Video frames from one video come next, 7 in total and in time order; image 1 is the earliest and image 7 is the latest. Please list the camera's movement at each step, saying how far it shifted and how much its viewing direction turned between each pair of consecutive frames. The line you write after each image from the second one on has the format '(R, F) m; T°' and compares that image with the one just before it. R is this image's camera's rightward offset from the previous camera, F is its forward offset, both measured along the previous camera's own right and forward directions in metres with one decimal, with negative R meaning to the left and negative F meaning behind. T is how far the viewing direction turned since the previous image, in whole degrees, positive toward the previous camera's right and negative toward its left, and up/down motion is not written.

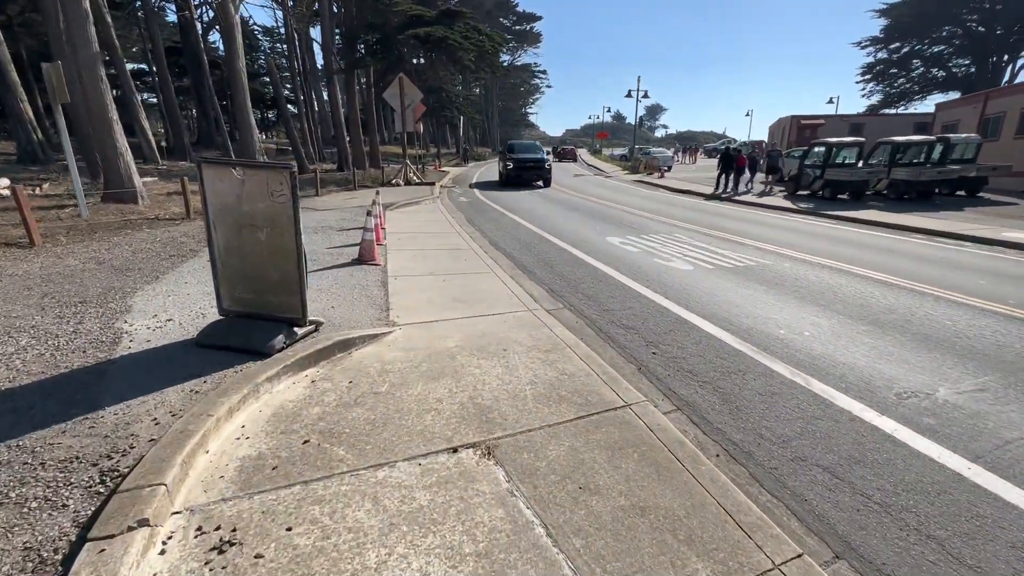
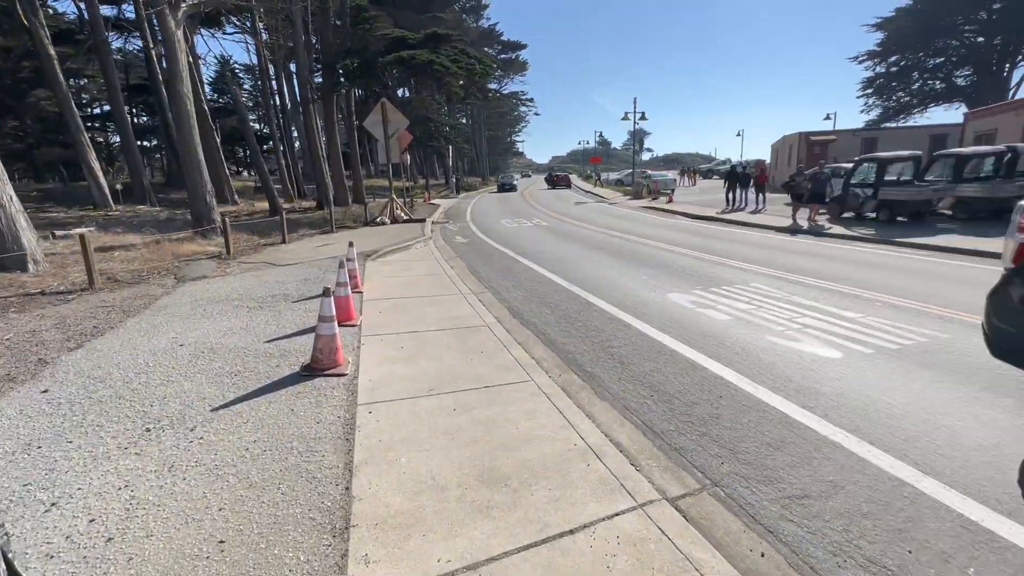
(-0.6, +3.0) m; +1°
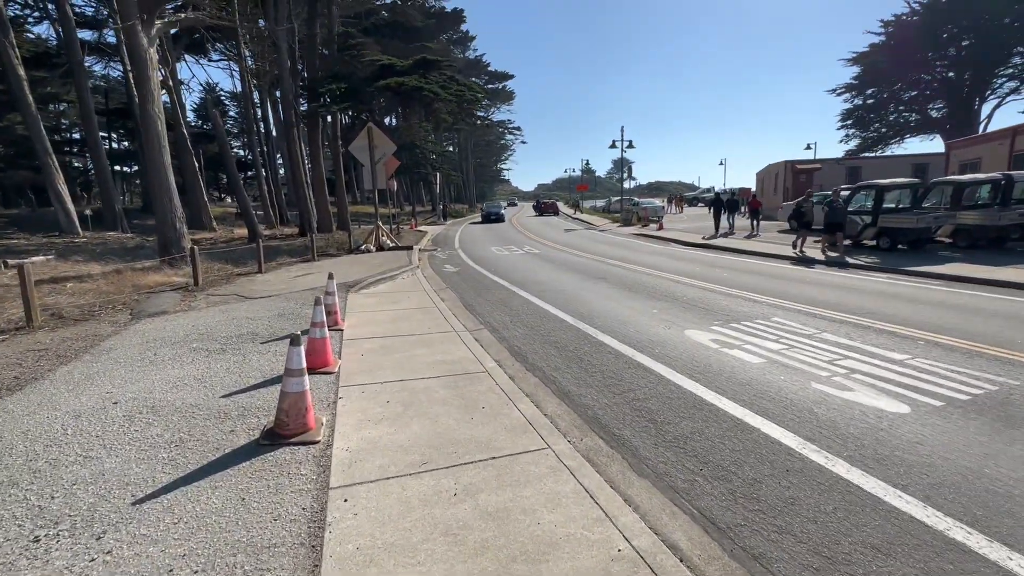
(-0.2, +0.8) m; +2°
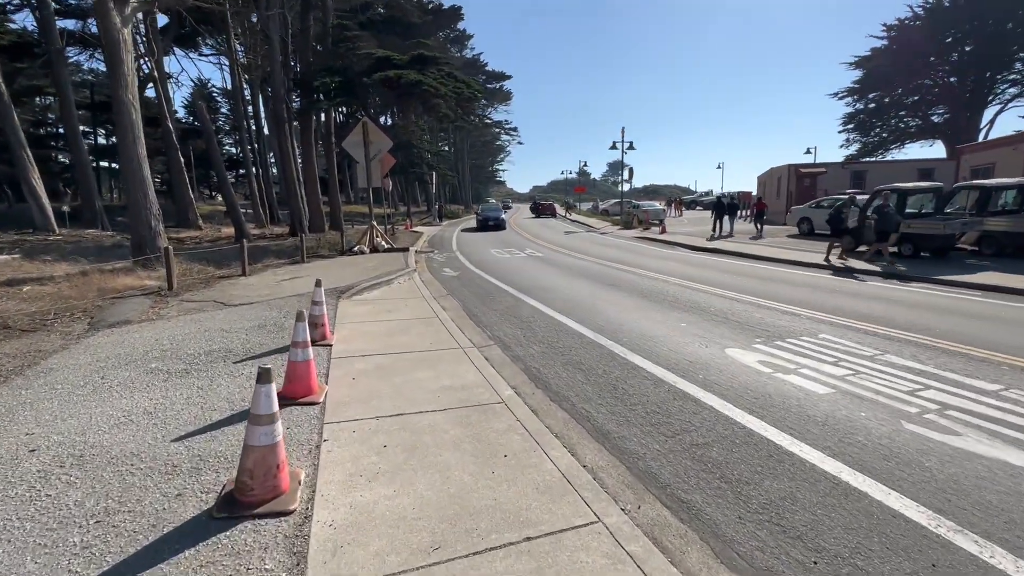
(-0.3, +0.9) m; +1°
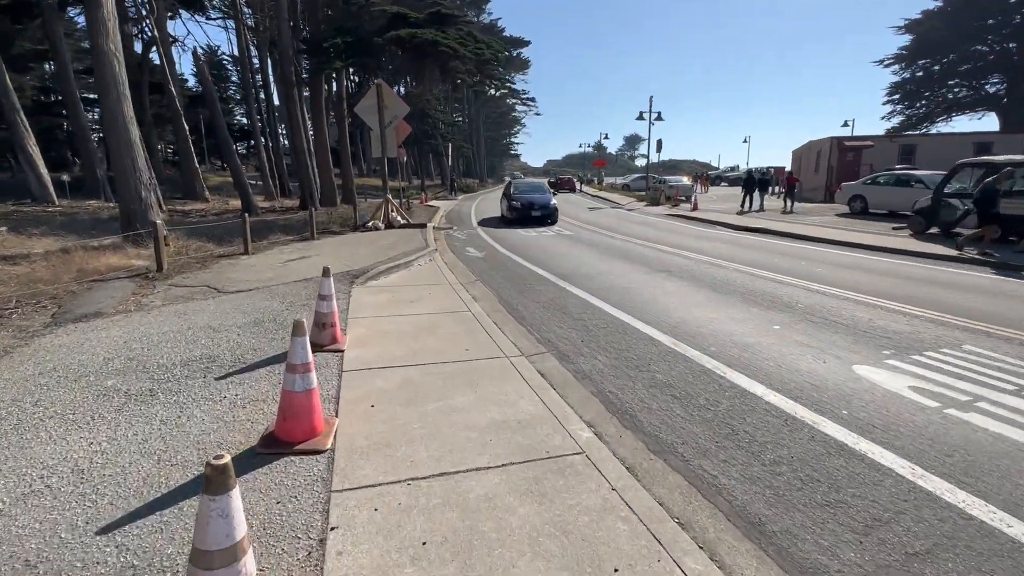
(-0.5, +1.4) m; -1°
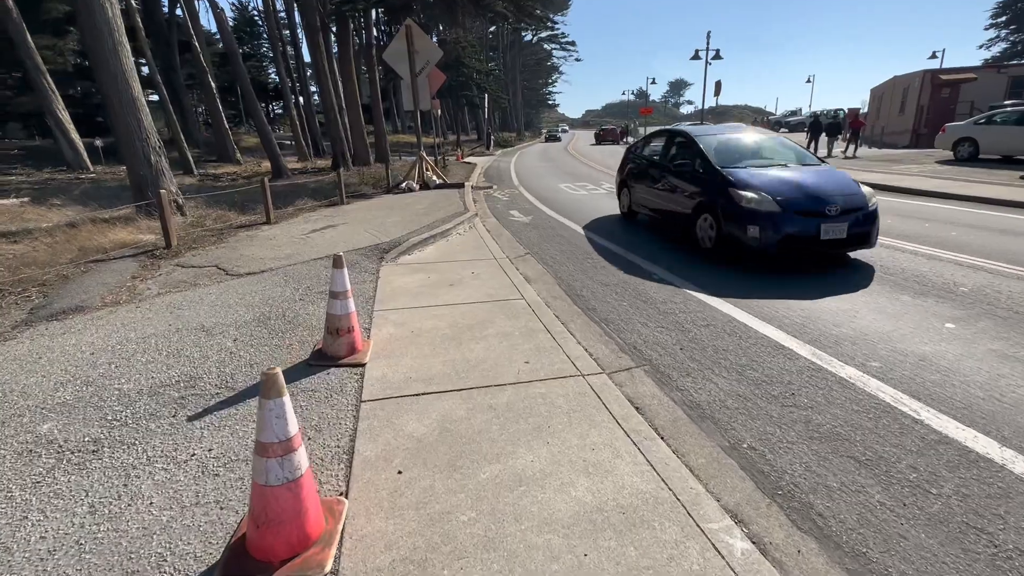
(-0.3, +1.4) m; -5°
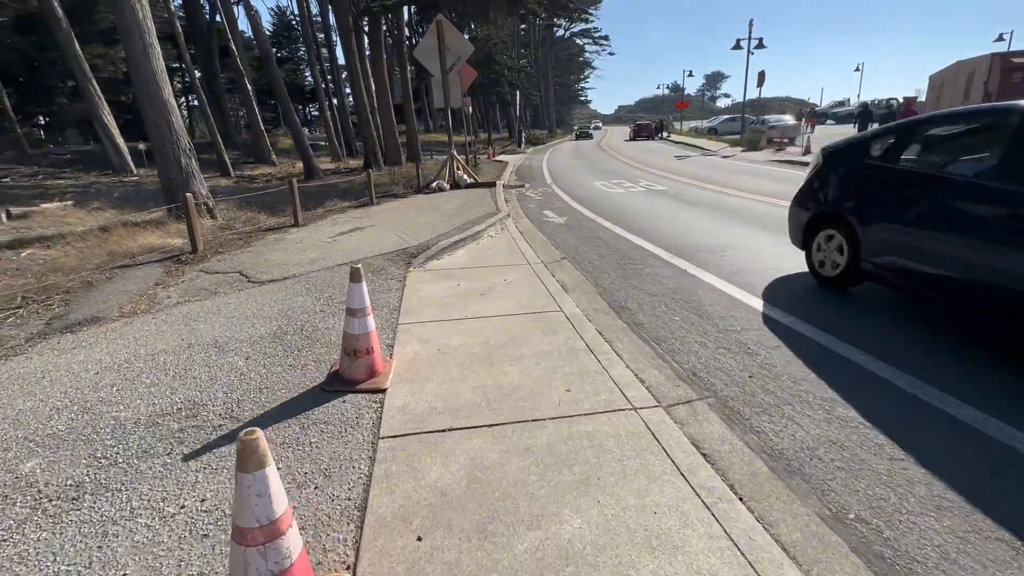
(-0.1, +0.5) m; -4°
